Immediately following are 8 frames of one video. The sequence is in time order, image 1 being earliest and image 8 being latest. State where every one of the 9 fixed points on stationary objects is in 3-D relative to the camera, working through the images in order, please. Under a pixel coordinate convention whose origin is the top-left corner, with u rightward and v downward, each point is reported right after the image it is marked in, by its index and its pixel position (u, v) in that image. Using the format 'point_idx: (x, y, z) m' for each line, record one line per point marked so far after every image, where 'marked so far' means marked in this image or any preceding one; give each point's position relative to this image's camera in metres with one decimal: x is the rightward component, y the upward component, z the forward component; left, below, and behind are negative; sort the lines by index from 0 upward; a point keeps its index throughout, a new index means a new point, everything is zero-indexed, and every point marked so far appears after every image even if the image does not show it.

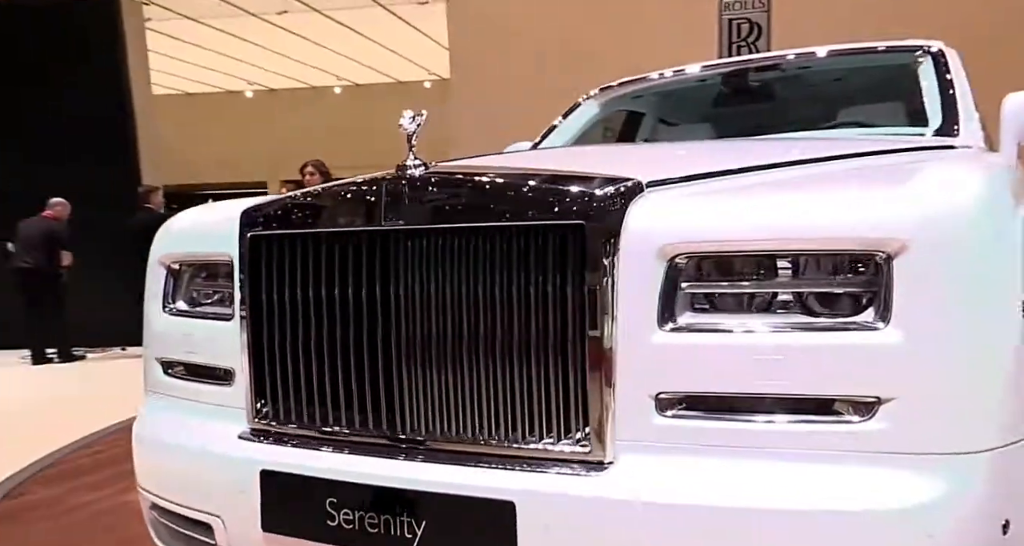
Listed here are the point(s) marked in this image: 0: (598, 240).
0: (+0.1, 0.0, +1.1) m
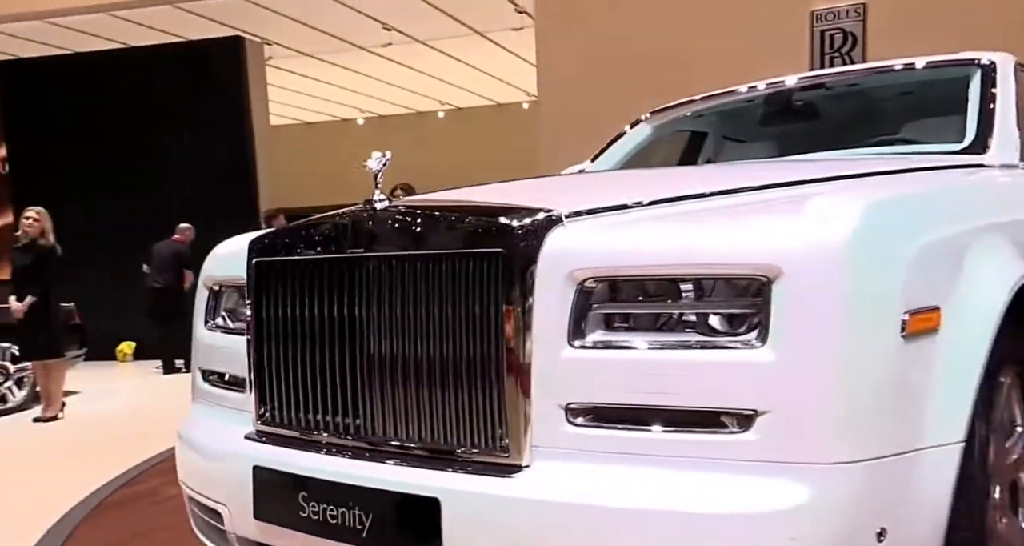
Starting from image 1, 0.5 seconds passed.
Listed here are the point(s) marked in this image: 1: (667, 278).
0: (0.0, 0.0, +1.3) m
1: (+0.2, 0.0, +1.2) m
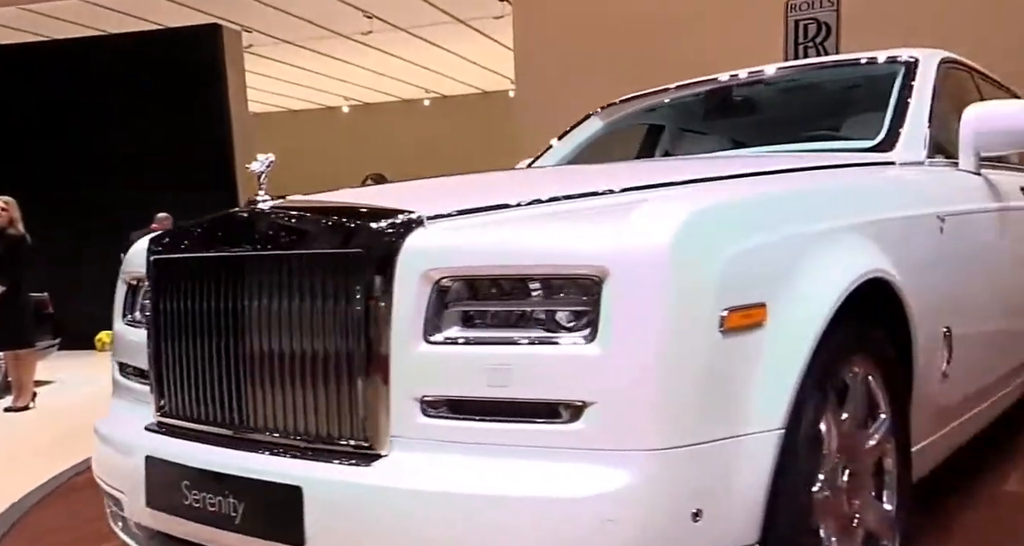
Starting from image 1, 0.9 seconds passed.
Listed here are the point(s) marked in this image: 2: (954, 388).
0: (-0.2, 0.0, +1.4) m
1: (0.0, 0.0, +1.3) m
2: (+1.0, -0.3, +2.1) m
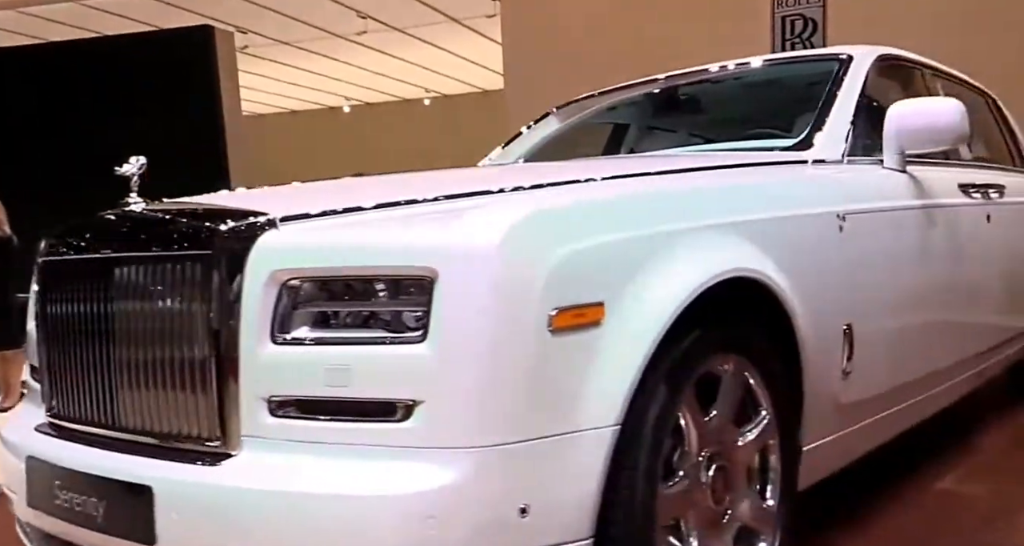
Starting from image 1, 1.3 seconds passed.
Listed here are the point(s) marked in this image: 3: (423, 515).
0: (-0.4, 0.0, +1.4) m
1: (-0.2, 0.0, +1.3) m
2: (+0.8, -0.3, +2.1) m
3: (-0.1, -0.3, +1.2) m
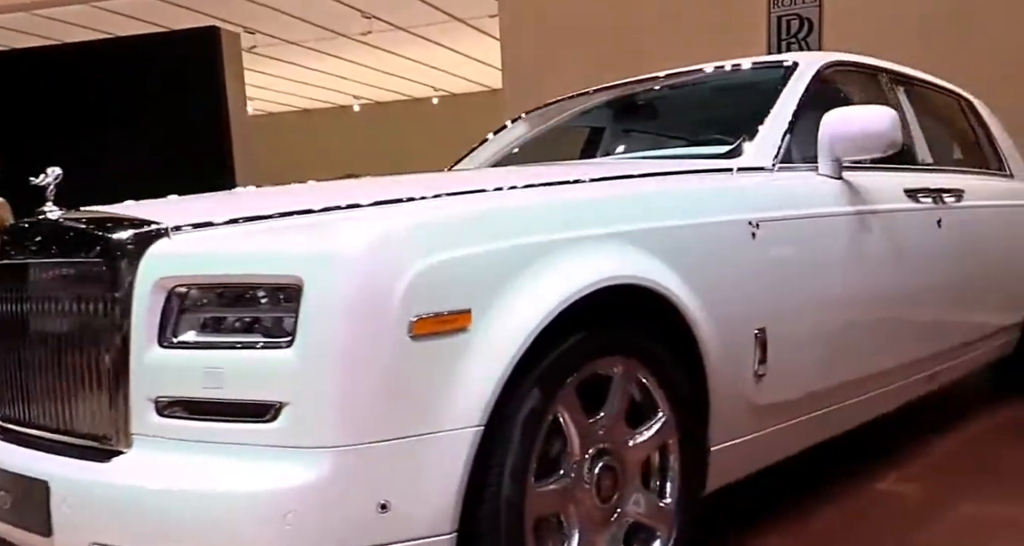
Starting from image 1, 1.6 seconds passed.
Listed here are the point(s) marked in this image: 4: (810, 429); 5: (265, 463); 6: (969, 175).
0: (-0.6, 0.0, +1.5) m
1: (-0.4, 0.0, +1.4) m
2: (+0.6, -0.3, +2.2) m
3: (-0.3, -0.3, +1.3) m
4: (+0.8, -0.4, +2.4) m
5: (-0.4, -0.3, +1.4) m
6: (+1.9, +0.4, +3.7) m
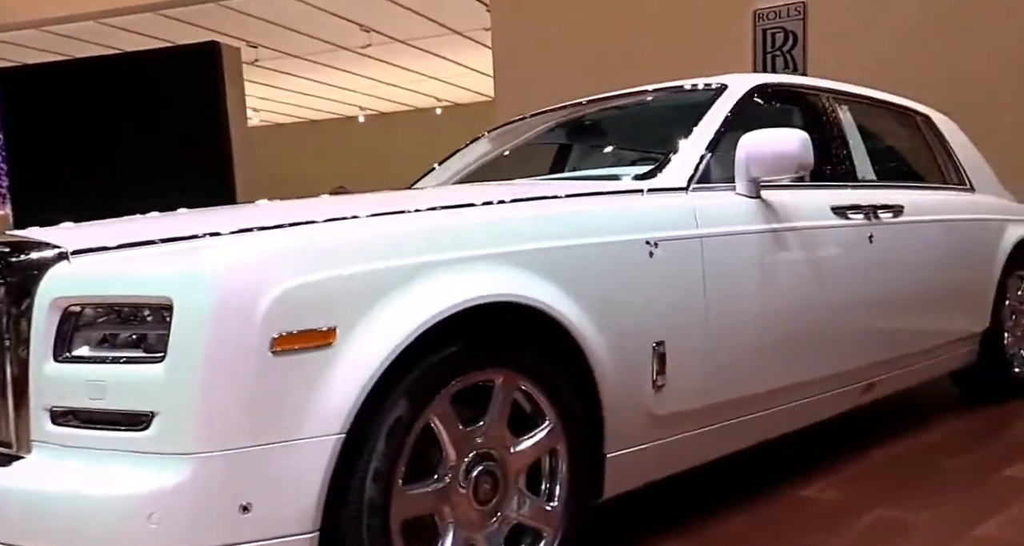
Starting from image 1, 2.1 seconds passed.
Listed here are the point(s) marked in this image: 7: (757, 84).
0: (-0.9, 0.0, +1.6) m
1: (-0.7, -0.1, +1.6) m
2: (+0.4, -0.3, +2.3) m
3: (-0.6, -0.4, +1.4) m
4: (+0.6, -0.5, +2.5) m
5: (-0.6, -0.3, +1.5) m
6: (+1.7, +0.3, +3.8) m
7: (+0.9, +0.7, +3.2) m
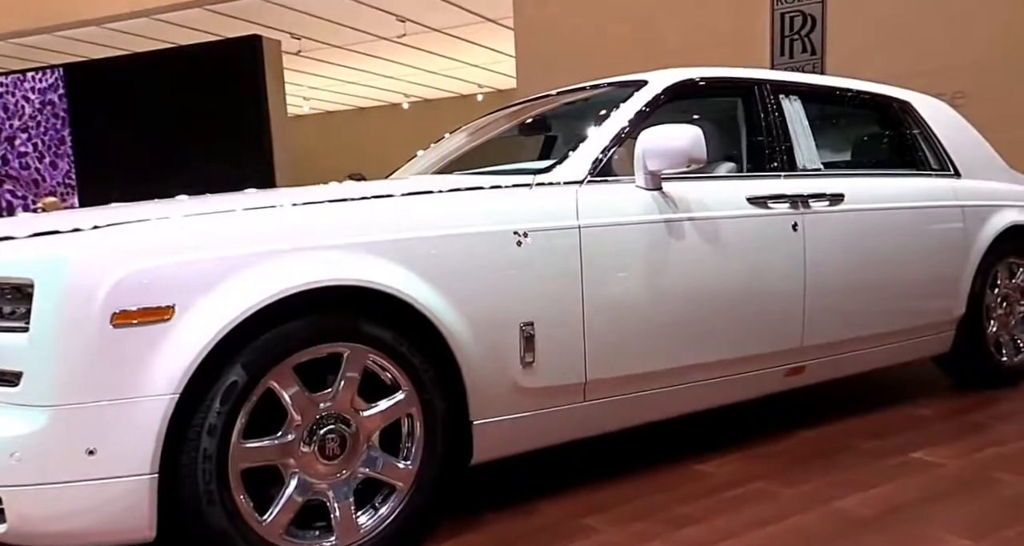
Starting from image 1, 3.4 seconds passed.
0: (-1.3, 0.0, +2.0) m
1: (-1.0, 0.0, +1.9) m
2: (+0.1, -0.3, +2.5) m
3: (-1.0, -0.4, +1.8) m
4: (+0.3, -0.4, +2.7) m
5: (-1.0, -0.3, +1.8) m
6: (+1.5, +0.4, +3.8) m
7: (+0.6, +0.7, +3.4) m
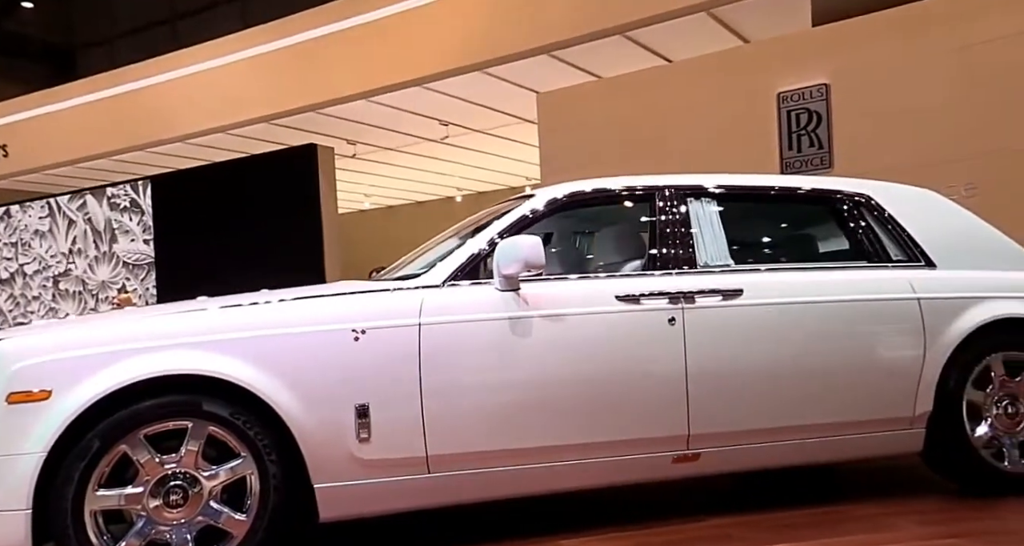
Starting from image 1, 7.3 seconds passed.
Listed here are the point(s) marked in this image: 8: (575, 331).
0: (-1.9, -0.3, +2.8) m
1: (-1.7, -0.3, +2.7) m
2: (-0.4, -0.6, +3.0) m
3: (-1.6, -0.6, +2.5) m
4: (-0.2, -0.7, +3.2) m
5: (-1.6, -0.5, +2.6) m
6: (+1.2, 0.0, +4.1) m
7: (+0.3, +0.3, +3.9) m
8: (+0.3, -0.2, +3.4) m
